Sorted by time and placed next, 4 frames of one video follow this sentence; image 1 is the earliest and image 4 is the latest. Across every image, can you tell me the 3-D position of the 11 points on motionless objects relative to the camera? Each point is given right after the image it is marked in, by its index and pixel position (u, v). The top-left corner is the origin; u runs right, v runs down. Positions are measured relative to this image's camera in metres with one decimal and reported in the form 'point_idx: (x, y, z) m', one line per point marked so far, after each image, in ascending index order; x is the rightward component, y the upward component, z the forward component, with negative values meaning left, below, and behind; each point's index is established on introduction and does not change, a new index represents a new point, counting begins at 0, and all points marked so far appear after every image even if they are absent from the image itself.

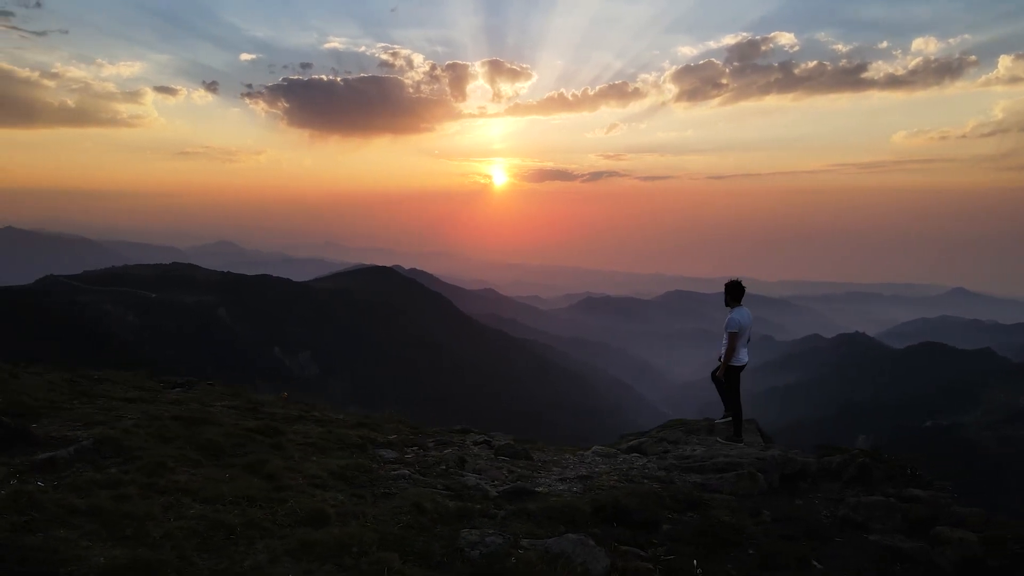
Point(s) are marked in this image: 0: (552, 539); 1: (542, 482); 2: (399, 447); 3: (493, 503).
0: (+0.4, -2.4, +5.1) m
1: (+0.4, -2.5, +7.0) m
2: (-1.6, -2.2, +7.5) m
3: (-0.2, -2.3, +5.8) m
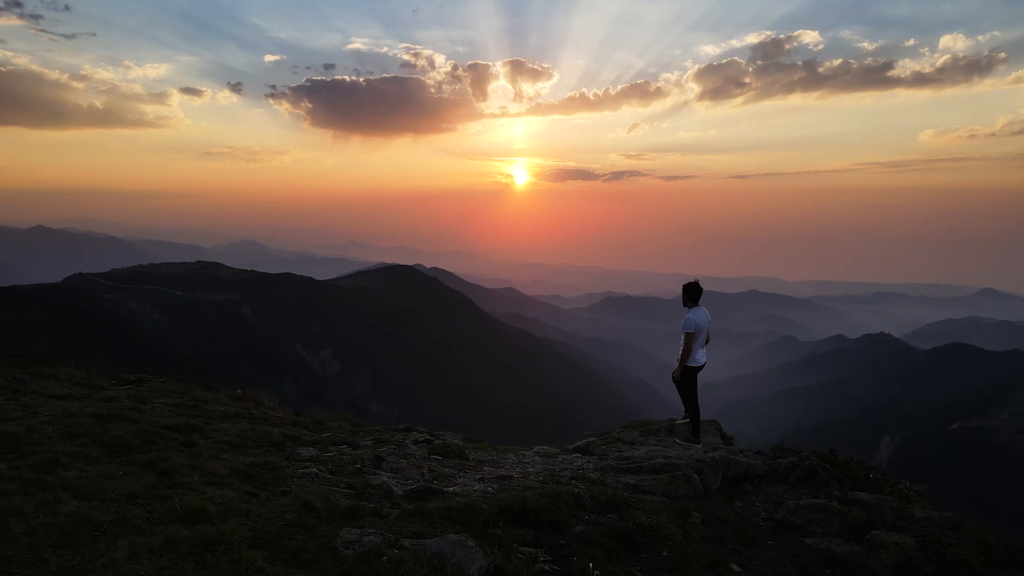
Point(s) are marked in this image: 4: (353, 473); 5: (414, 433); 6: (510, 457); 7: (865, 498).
0: (-0.7, -2.4, +5.1) m
1: (-0.7, -2.5, +7.0) m
2: (-2.7, -2.2, +7.5) m
3: (-1.3, -2.3, +5.8) m
4: (-1.9, -2.2, +6.4) m
5: (-1.8, -2.6, +9.6) m
6: (0.0, -2.9, +9.1) m
7: (+6.1, -3.6, +9.1) m
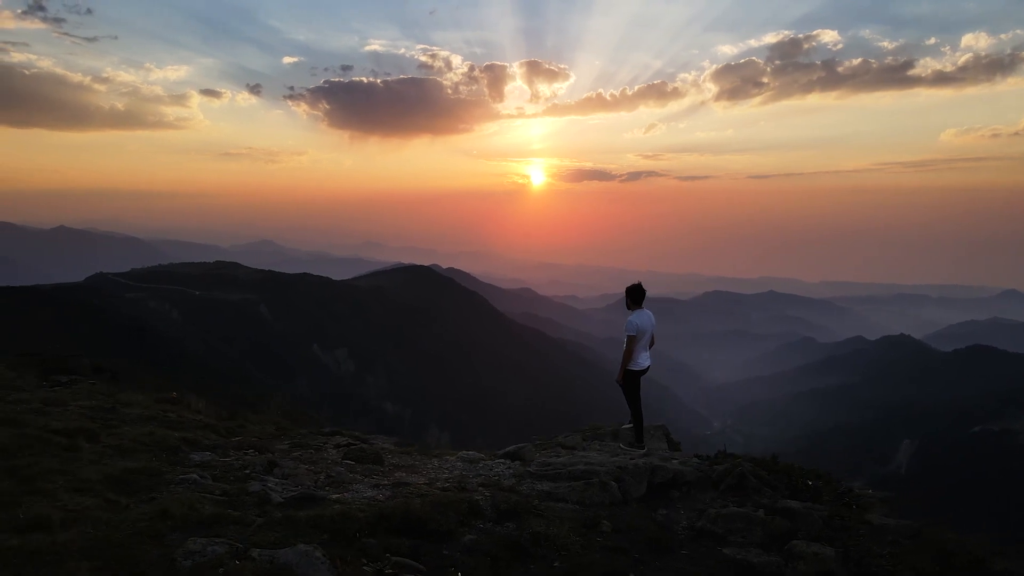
0: (-2.1, -2.4, +5.0) m
1: (-2.0, -2.6, +6.9) m
2: (-4.0, -2.3, +7.4) m
3: (-2.7, -2.4, +5.7) m
4: (-3.3, -2.3, +6.3) m
5: (-3.1, -2.7, +9.5) m
6: (-1.4, -3.0, +9.0) m
7: (+4.8, -3.7, +8.9) m
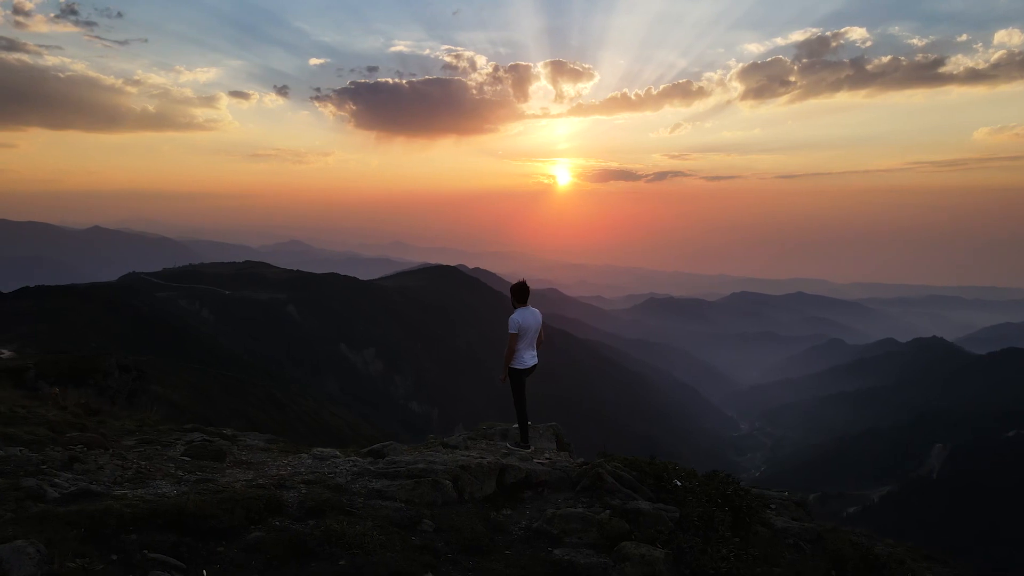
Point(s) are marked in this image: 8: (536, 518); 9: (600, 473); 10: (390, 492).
0: (-4.7, -2.4, +5.0) m
1: (-4.6, -2.5, +6.9) m
2: (-6.6, -2.2, +7.5) m
3: (-5.3, -2.3, +5.7) m
4: (-5.9, -2.2, +6.4) m
5: (-5.6, -2.6, +9.6) m
6: (-3.9, -2.9, +9.0) m
7: (+2.2, -3.7, +8.8) m
8: (+0.4, -3.7, +8.5) m
9: (+1.6, -3.3, +9.4) m
10: (-1.8, -3.1, +8.1) m
